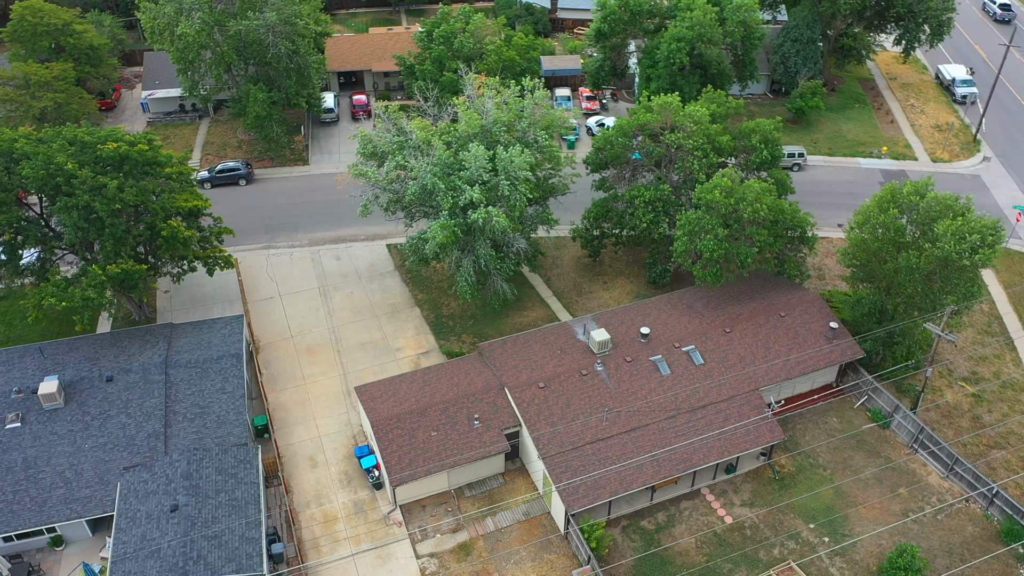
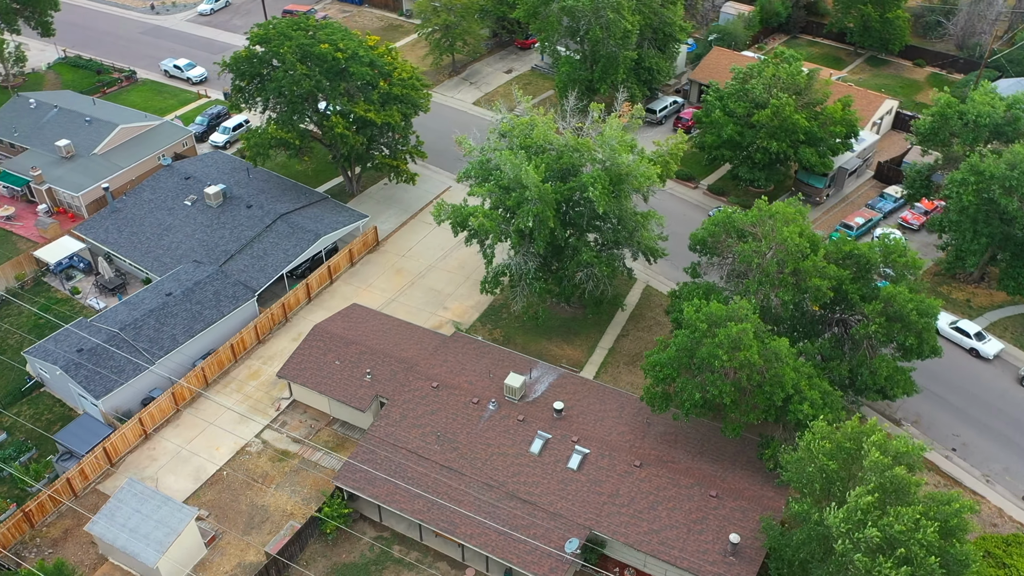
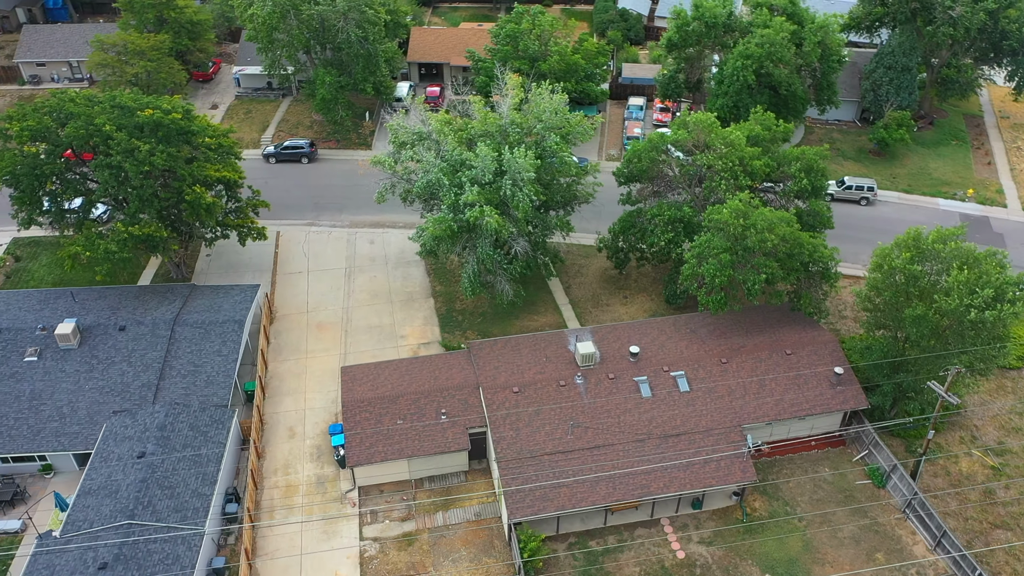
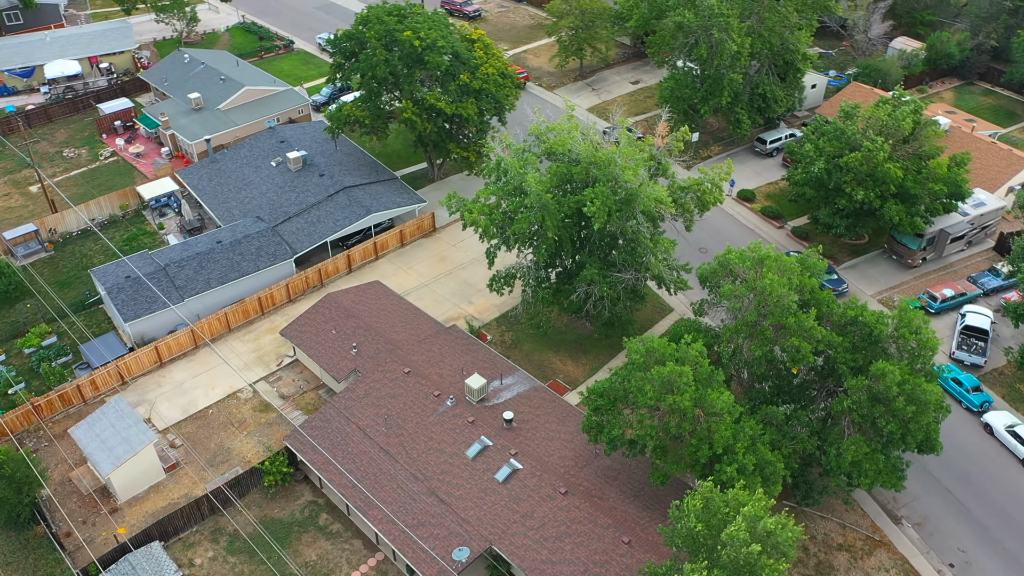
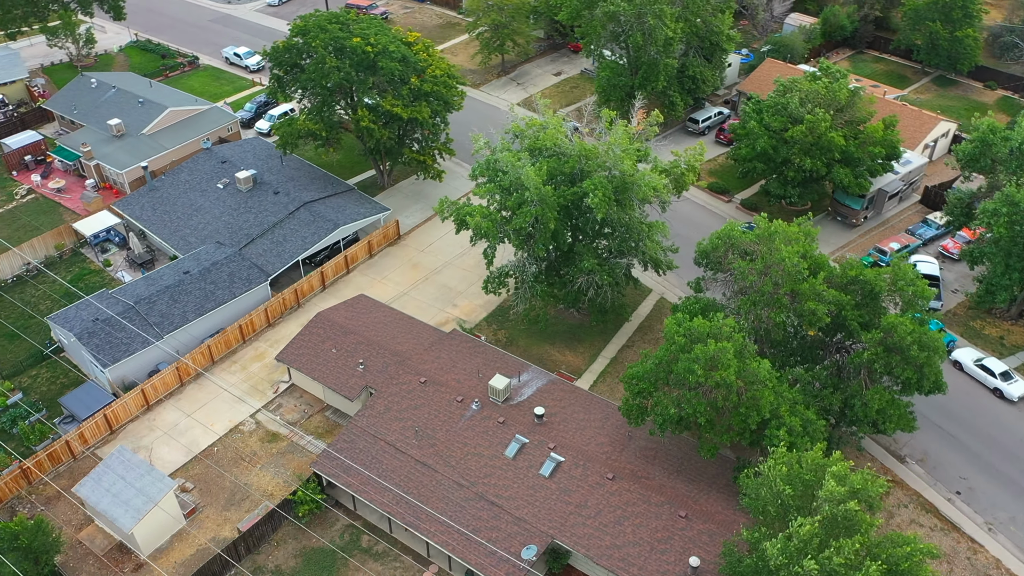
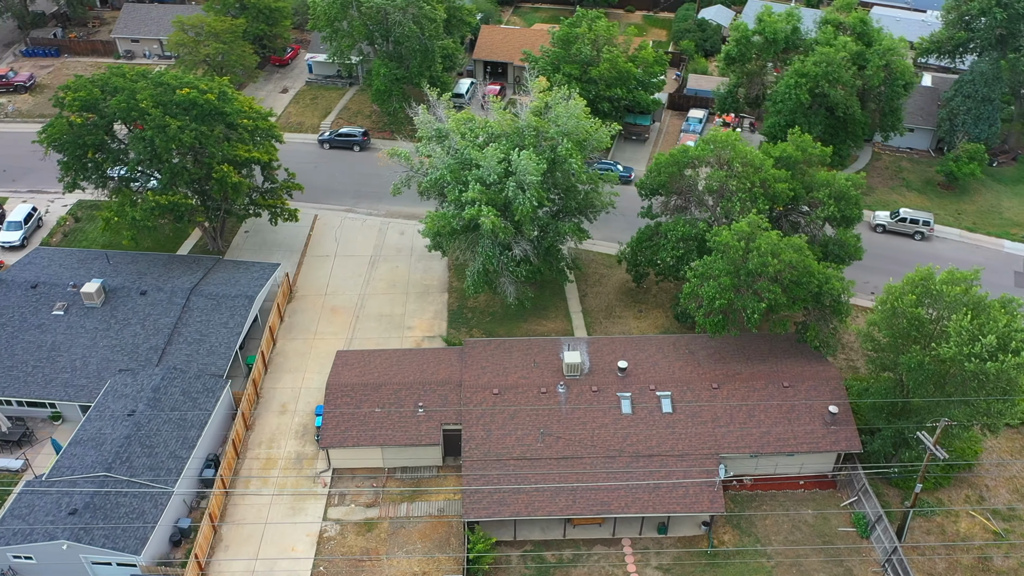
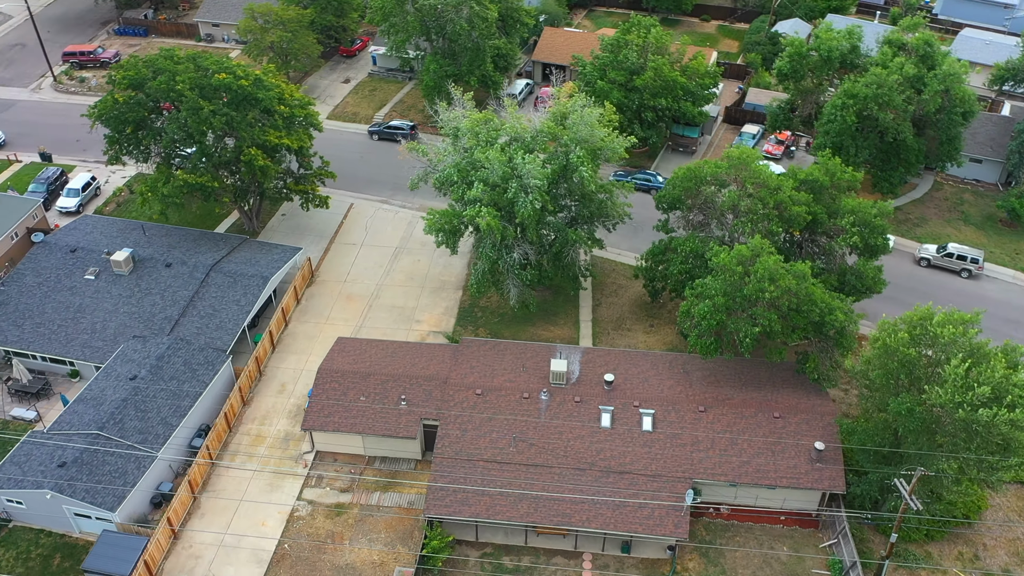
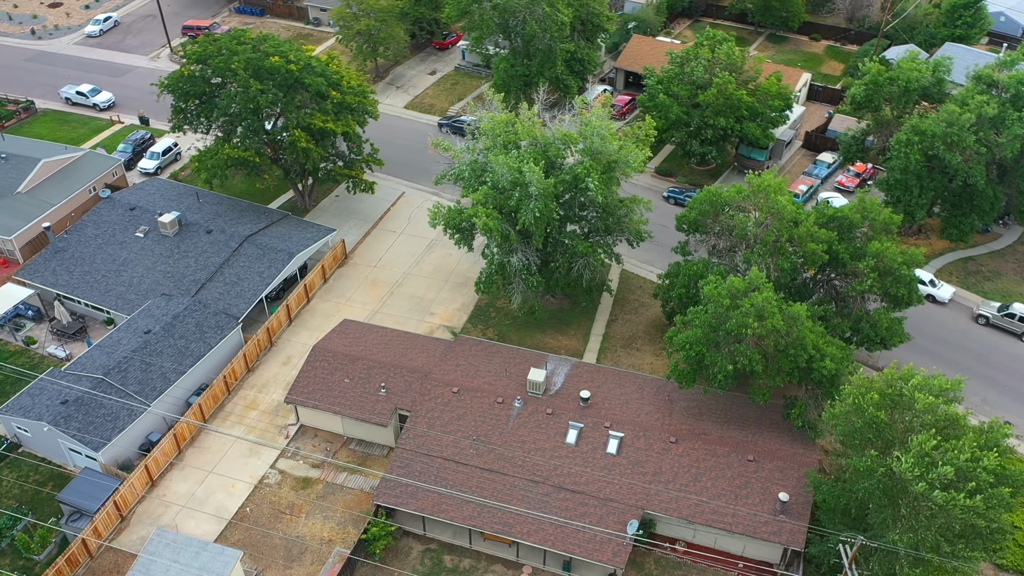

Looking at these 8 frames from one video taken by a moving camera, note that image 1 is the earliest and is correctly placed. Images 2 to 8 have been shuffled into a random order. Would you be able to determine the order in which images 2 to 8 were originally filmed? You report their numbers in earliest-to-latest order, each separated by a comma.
3, 6, 7, 8, 2, 5, 4
